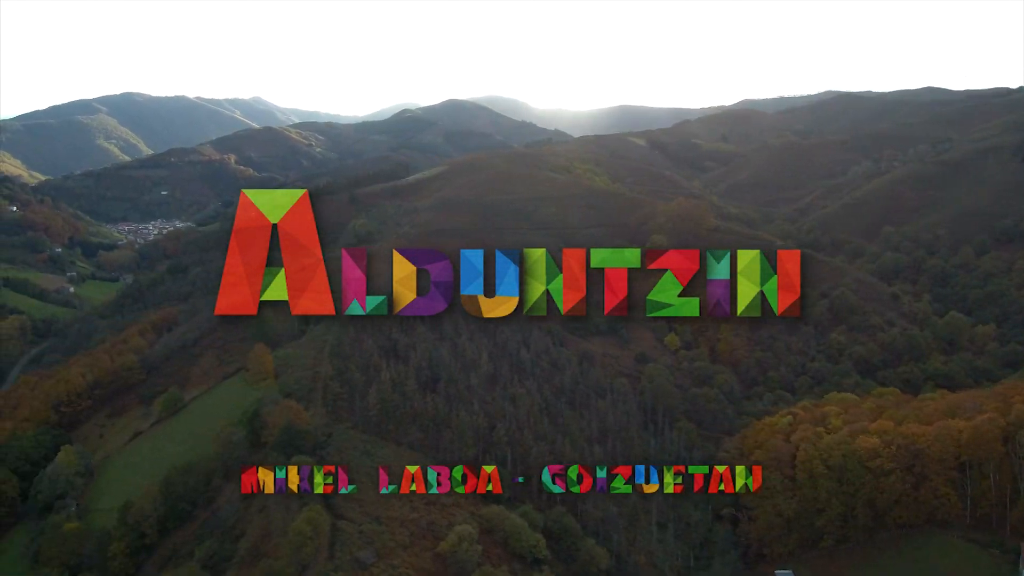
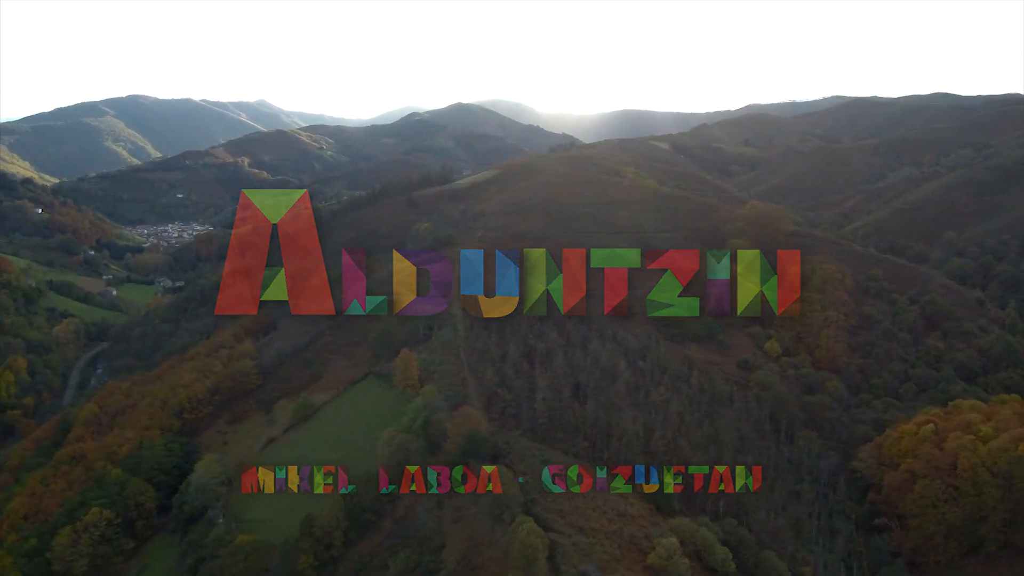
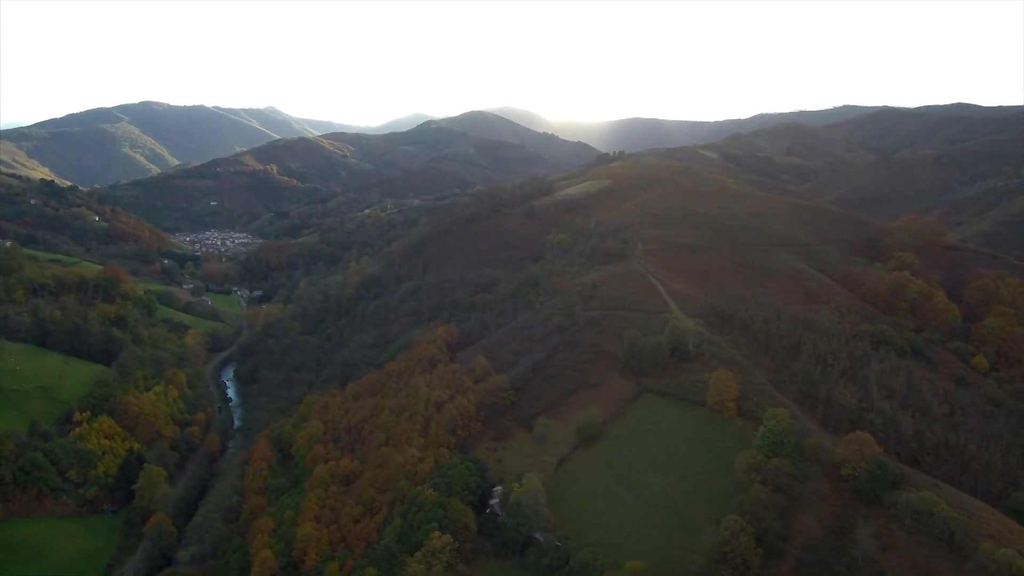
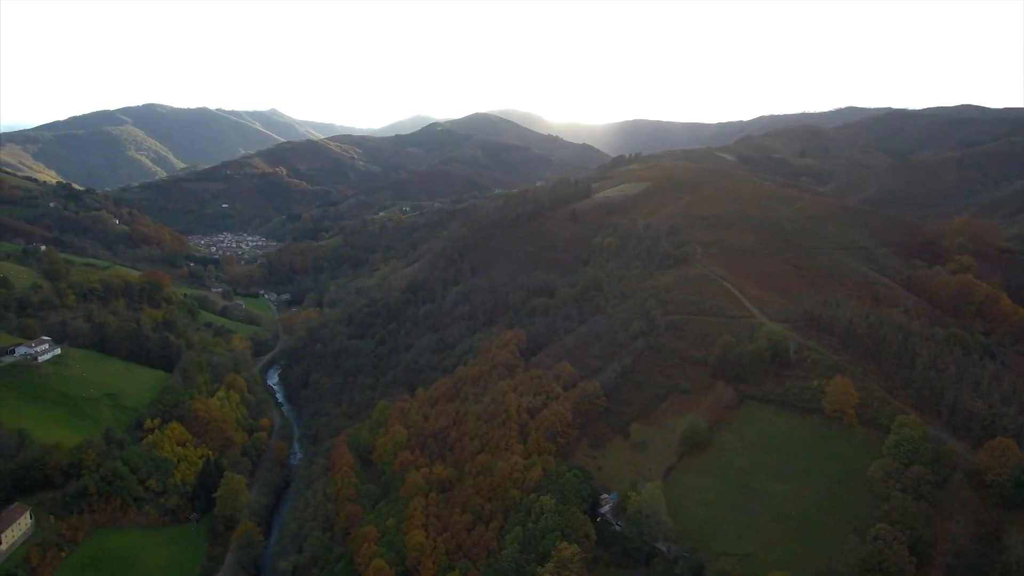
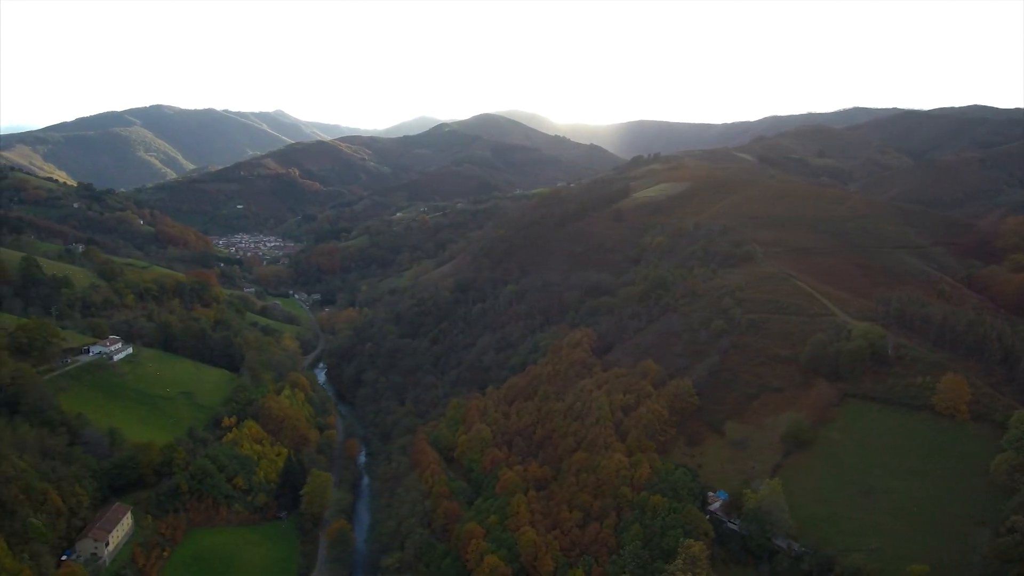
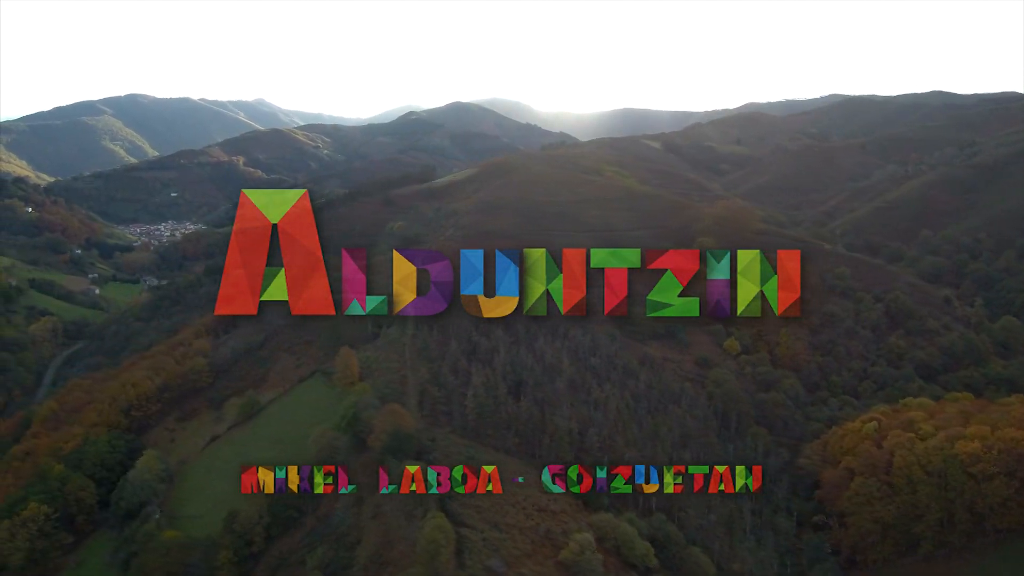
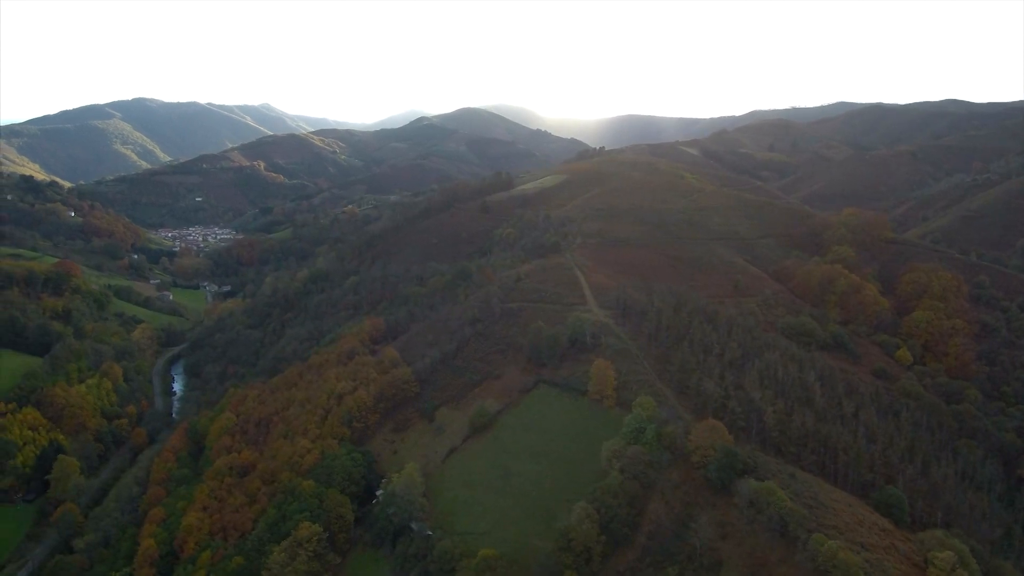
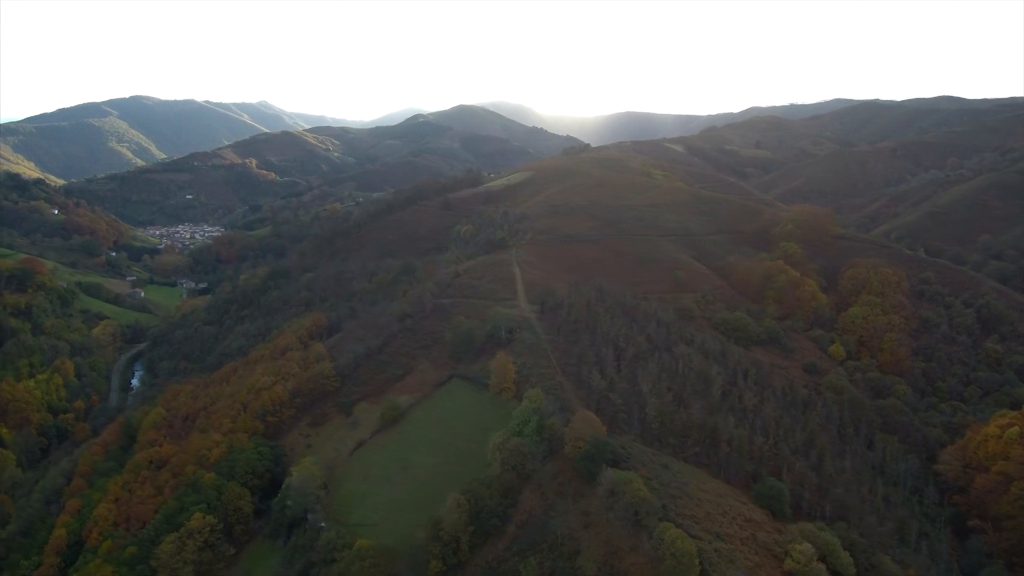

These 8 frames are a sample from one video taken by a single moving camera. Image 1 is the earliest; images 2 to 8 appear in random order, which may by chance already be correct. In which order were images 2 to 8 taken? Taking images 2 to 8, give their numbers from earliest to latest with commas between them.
6, 2, 8, 7, 3, 4, 5
